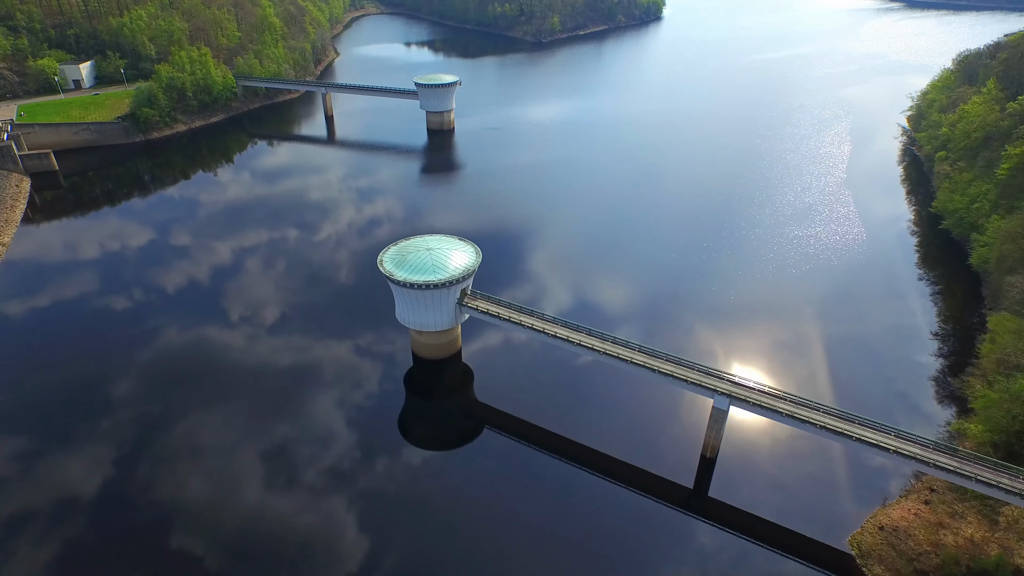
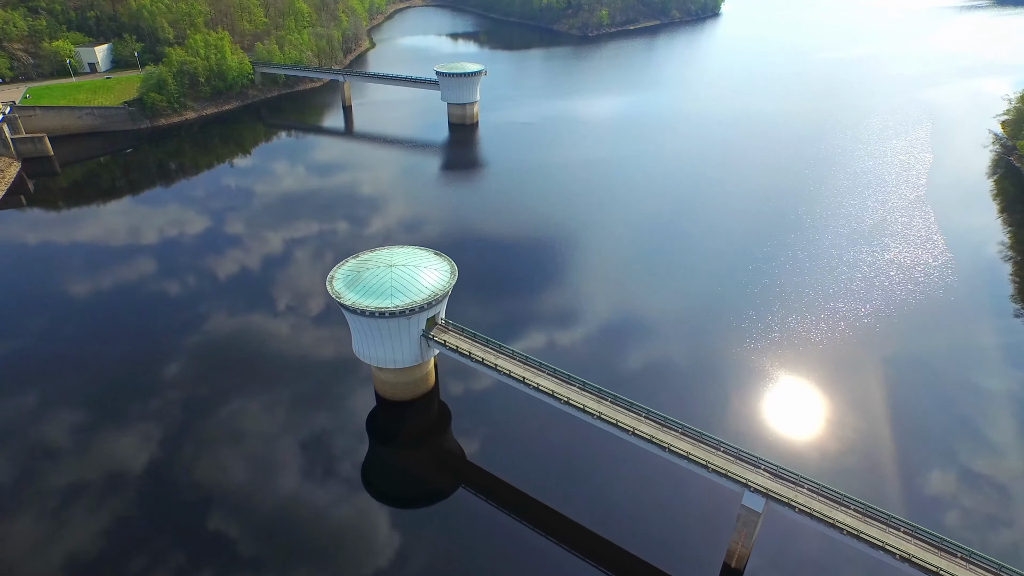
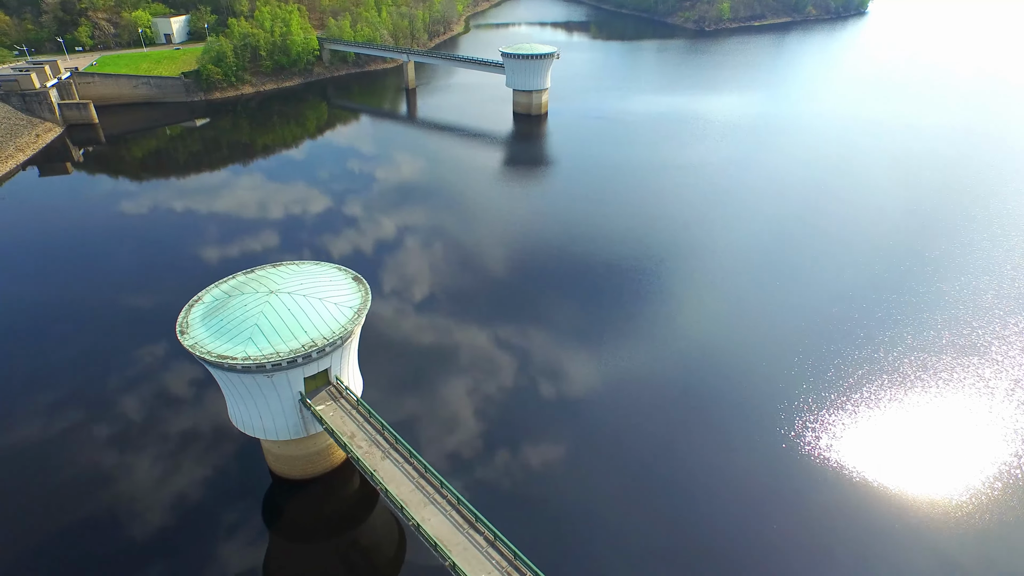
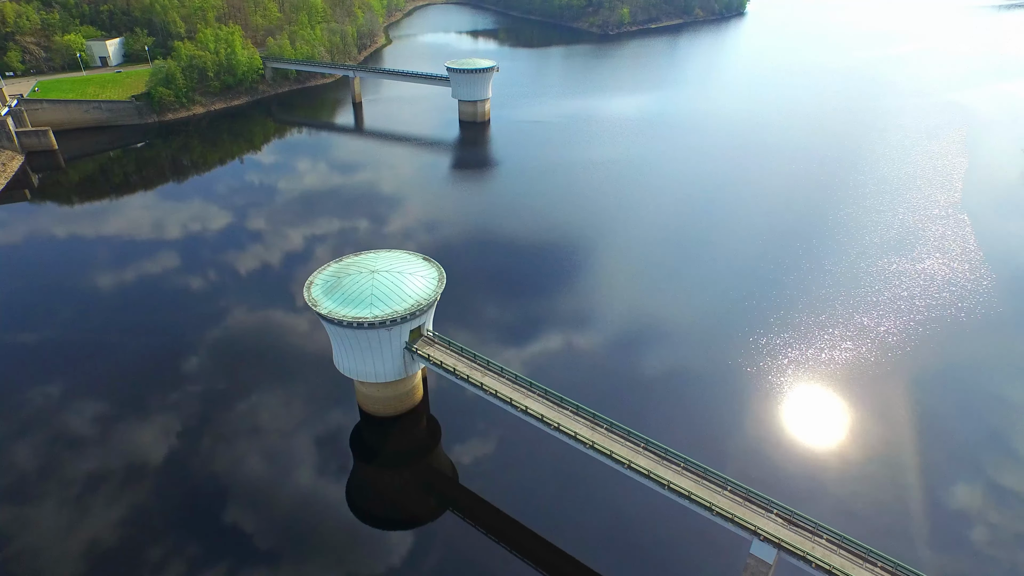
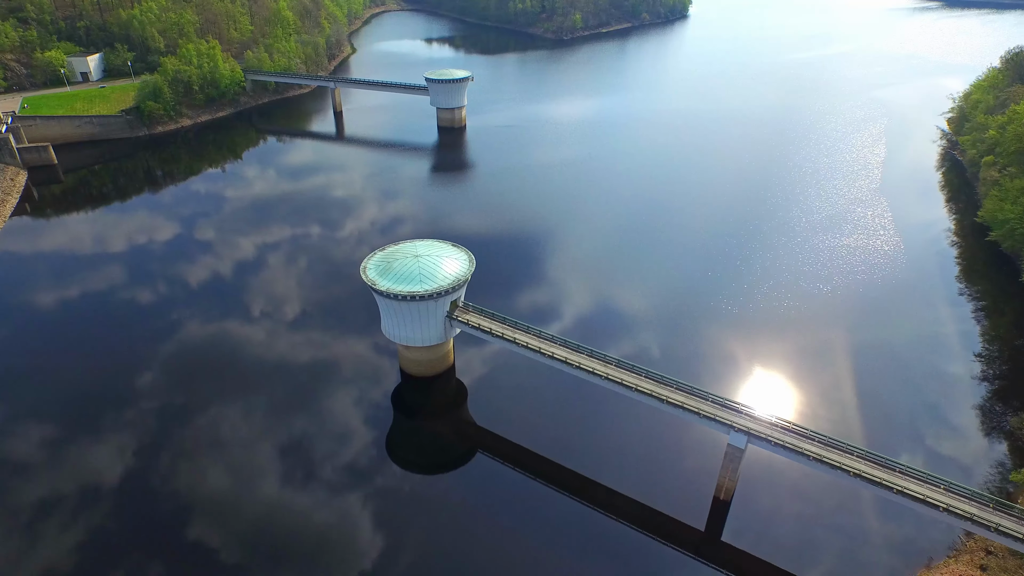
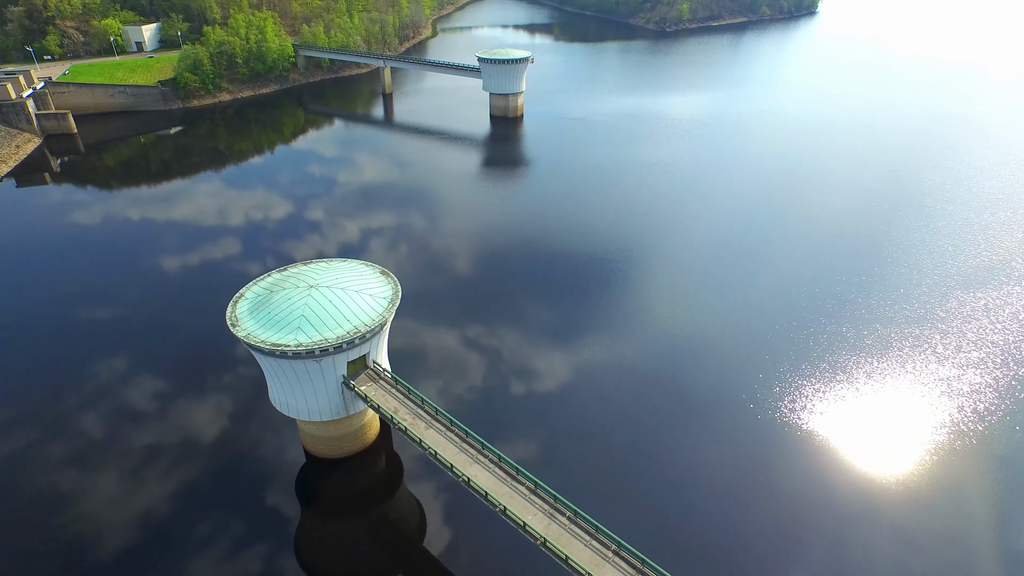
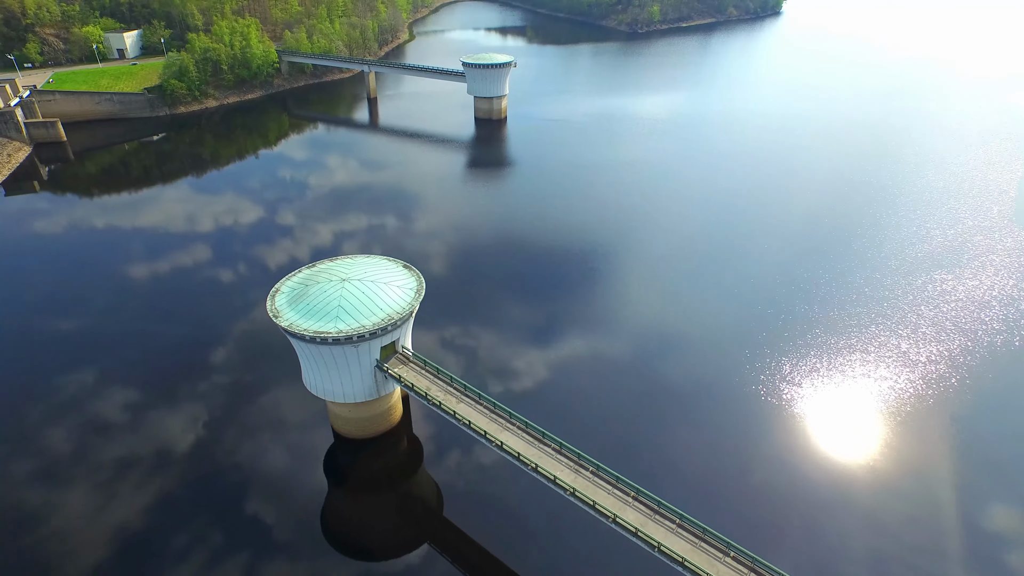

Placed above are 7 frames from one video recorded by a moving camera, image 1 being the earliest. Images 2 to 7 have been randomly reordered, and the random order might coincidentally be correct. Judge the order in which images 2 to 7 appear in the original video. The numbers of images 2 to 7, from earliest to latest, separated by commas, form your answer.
5, 2, 4, 7, 6, 3
